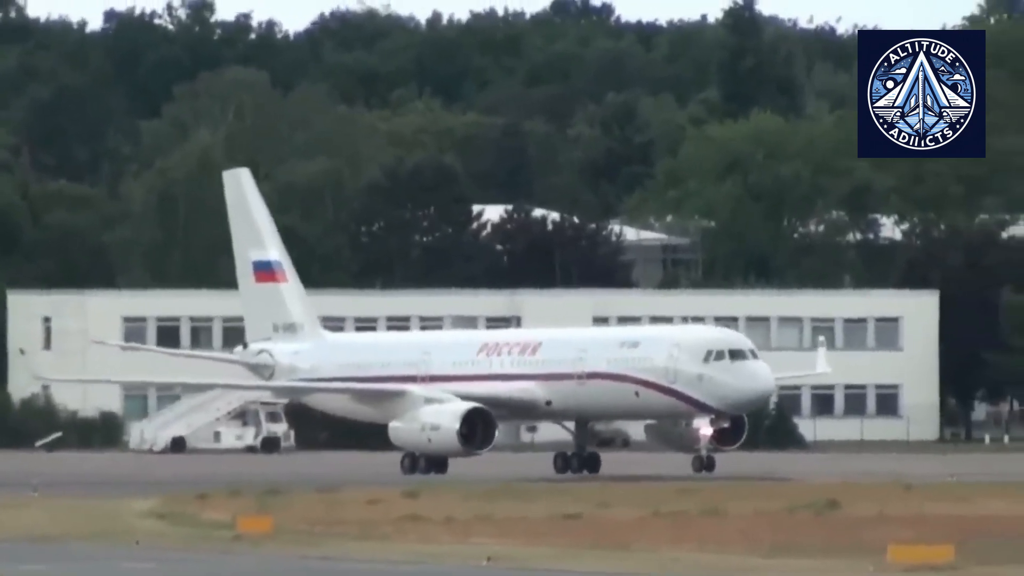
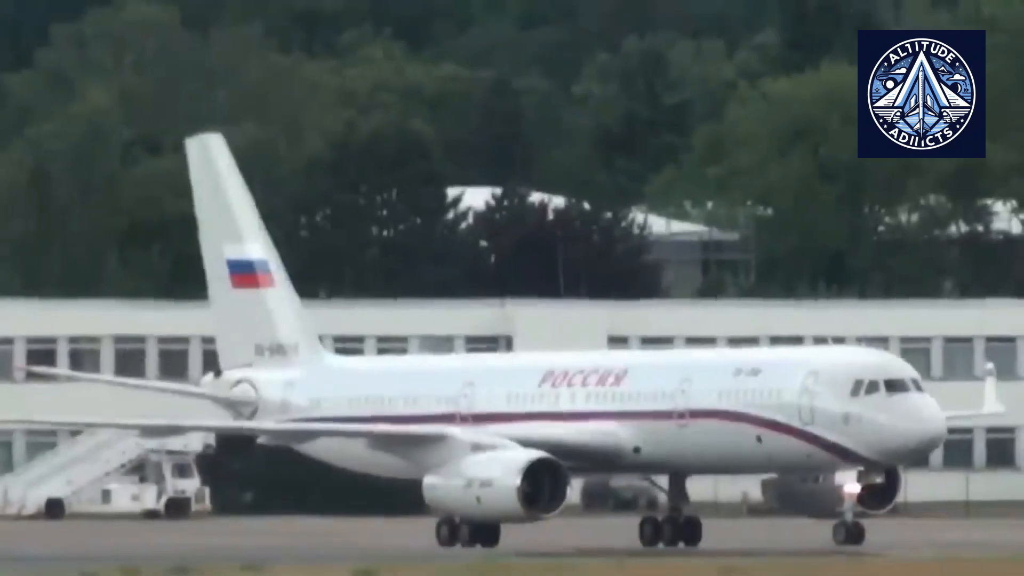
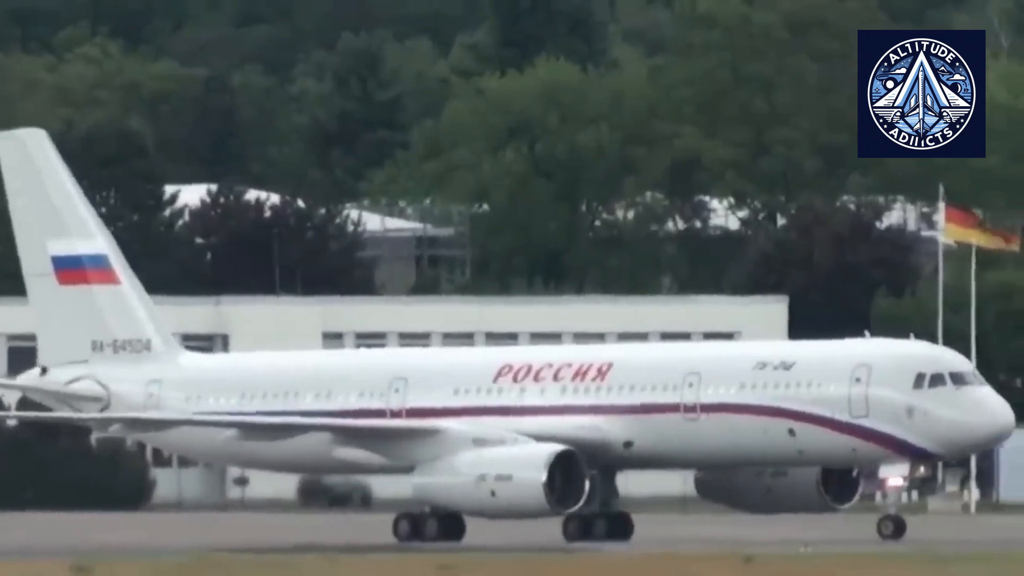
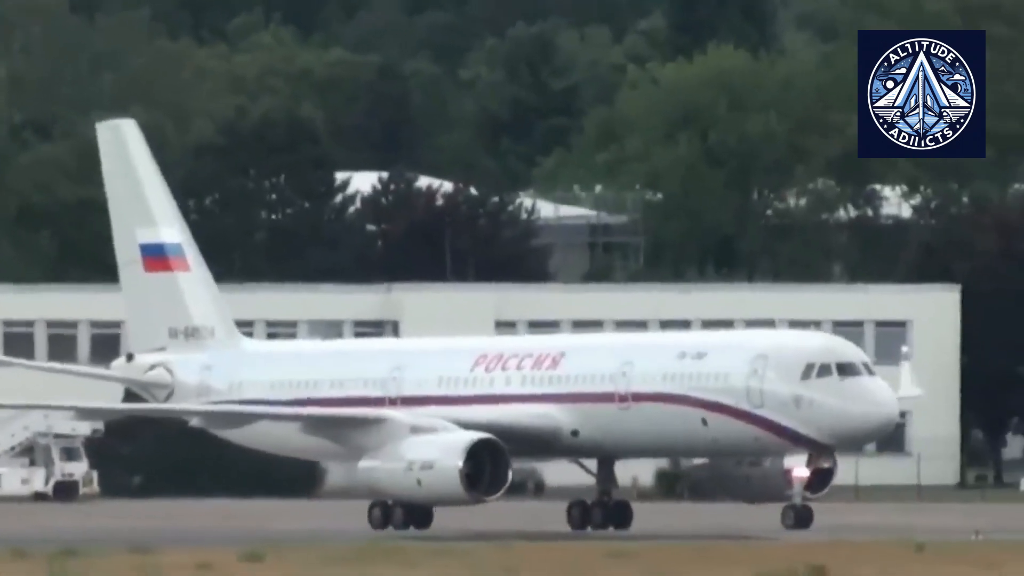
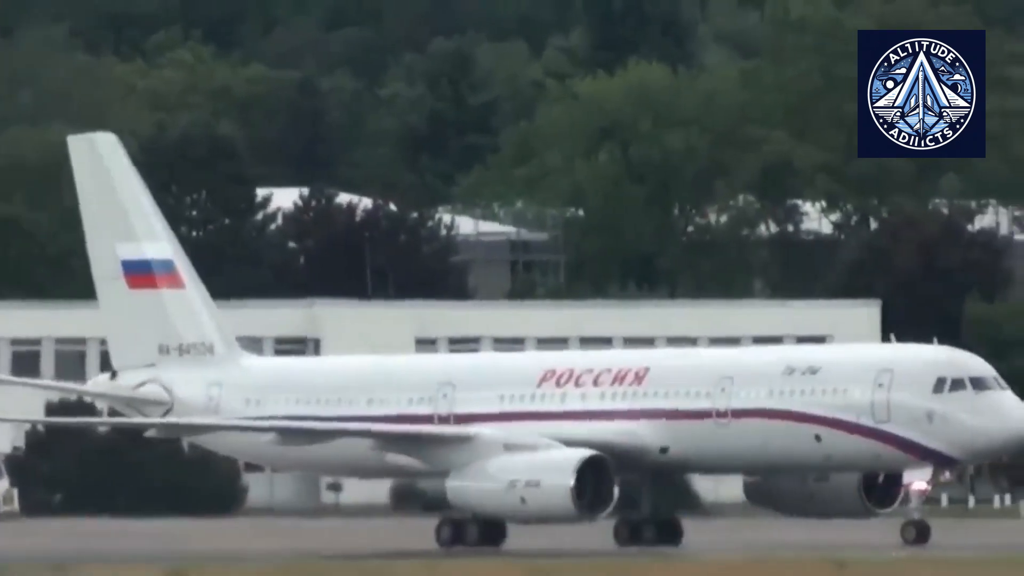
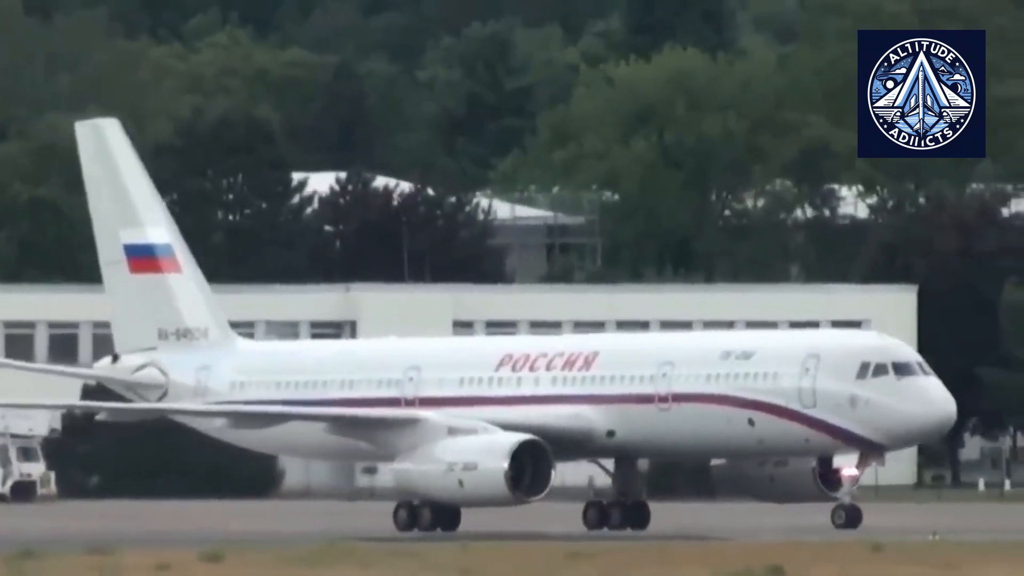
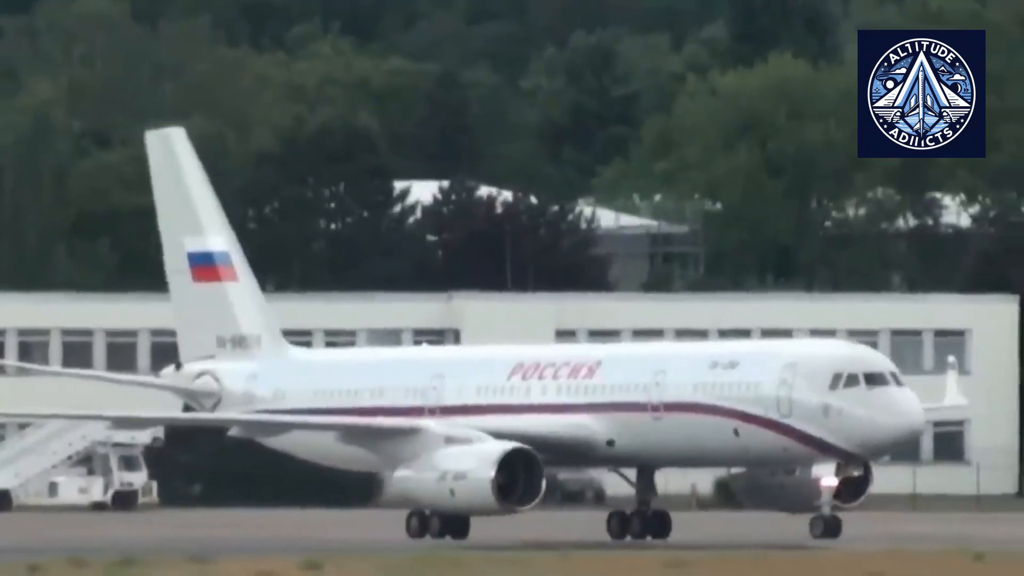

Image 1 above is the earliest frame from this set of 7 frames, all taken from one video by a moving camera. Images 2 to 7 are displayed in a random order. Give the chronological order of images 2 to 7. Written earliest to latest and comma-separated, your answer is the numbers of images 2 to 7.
2, 7, 4, 6, 5, 3
